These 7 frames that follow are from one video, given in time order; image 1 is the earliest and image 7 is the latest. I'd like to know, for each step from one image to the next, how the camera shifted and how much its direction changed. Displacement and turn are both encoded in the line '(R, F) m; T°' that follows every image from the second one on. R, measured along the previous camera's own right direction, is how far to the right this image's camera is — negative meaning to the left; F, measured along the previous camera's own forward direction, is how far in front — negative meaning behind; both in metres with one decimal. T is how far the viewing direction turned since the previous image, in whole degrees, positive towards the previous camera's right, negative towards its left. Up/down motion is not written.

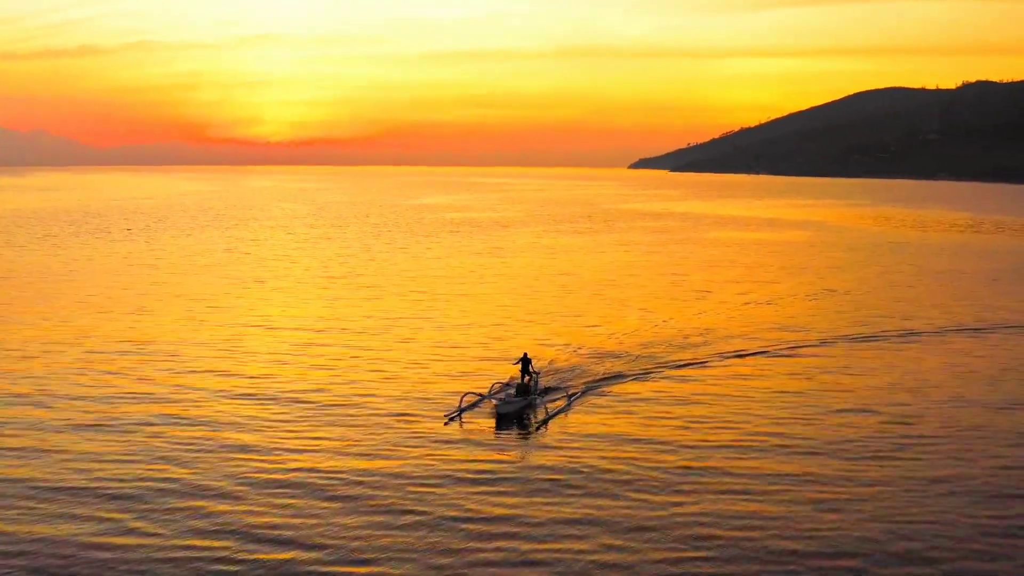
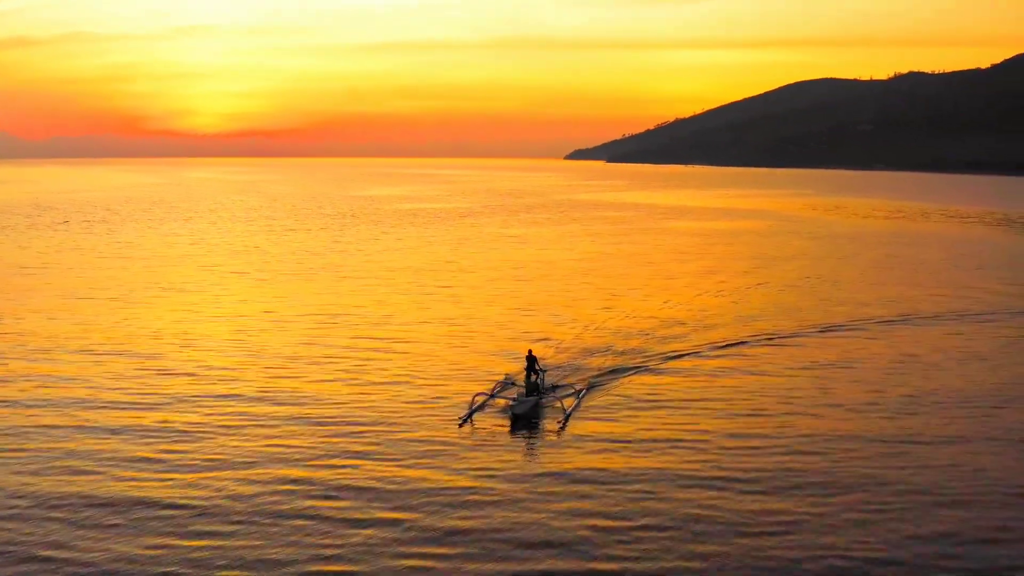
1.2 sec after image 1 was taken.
(-1.0, +0.2) m; +2°
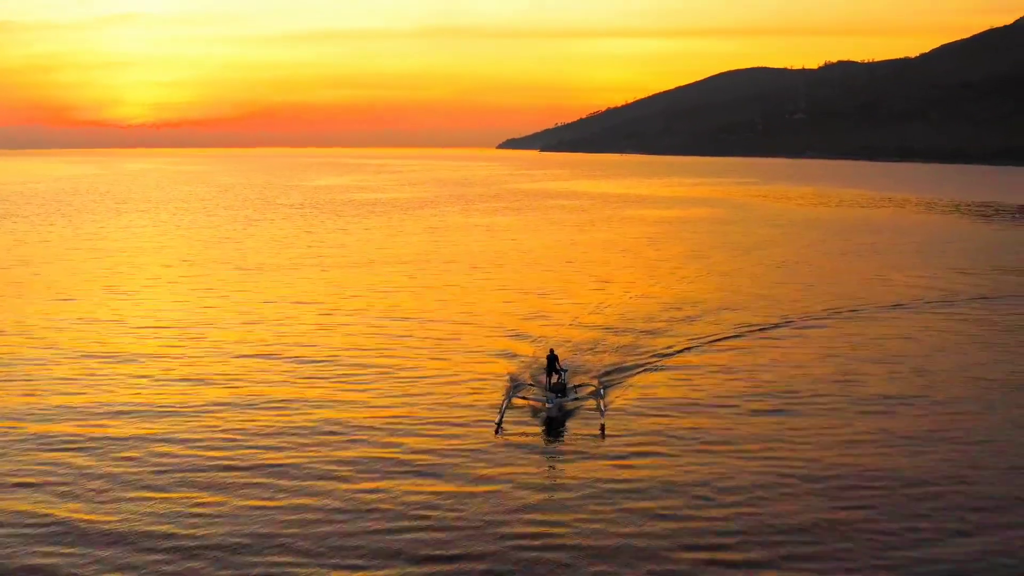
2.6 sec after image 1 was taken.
(-1.4, +0.1) m; +2°
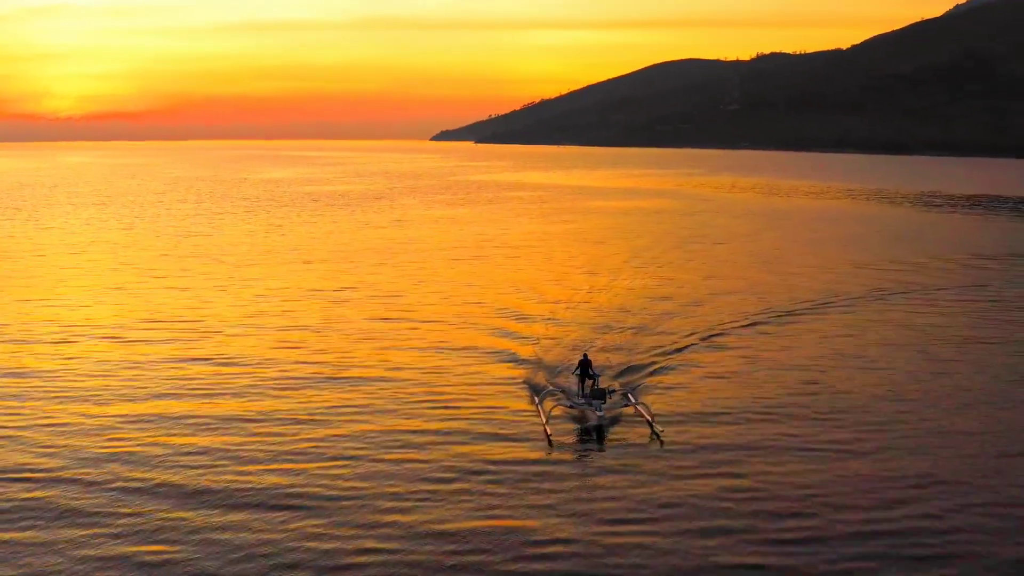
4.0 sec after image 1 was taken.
(-1.6, -0.8) m; +2°
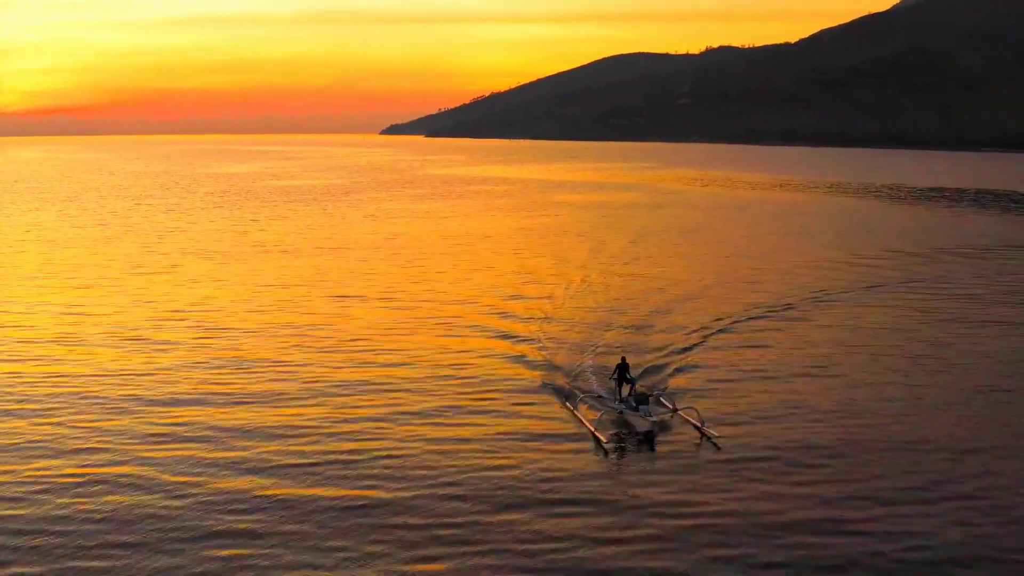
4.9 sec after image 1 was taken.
(-1.4, -0.6) m; +1°
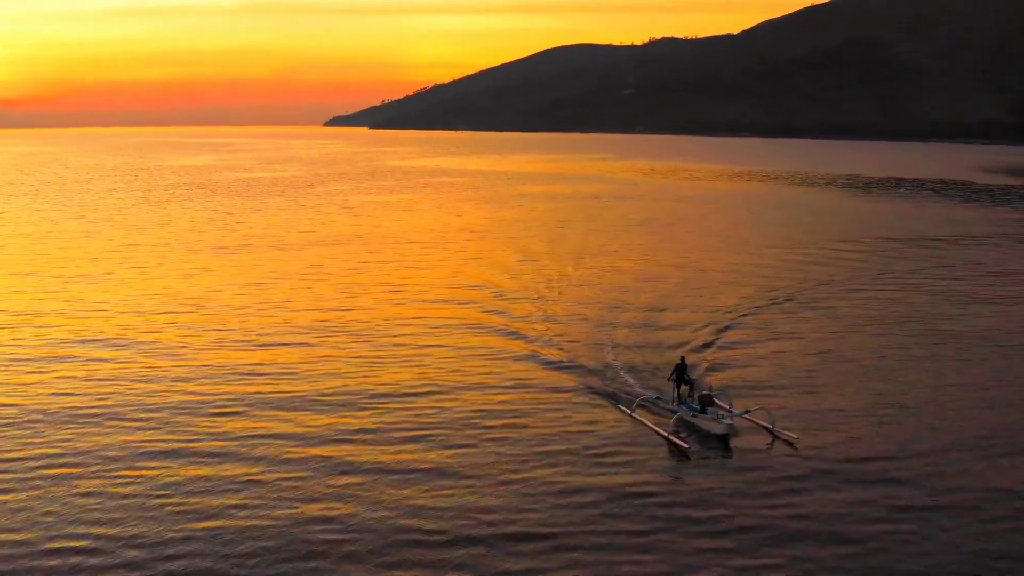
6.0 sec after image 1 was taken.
(-1.9, -0.9) m; +1°
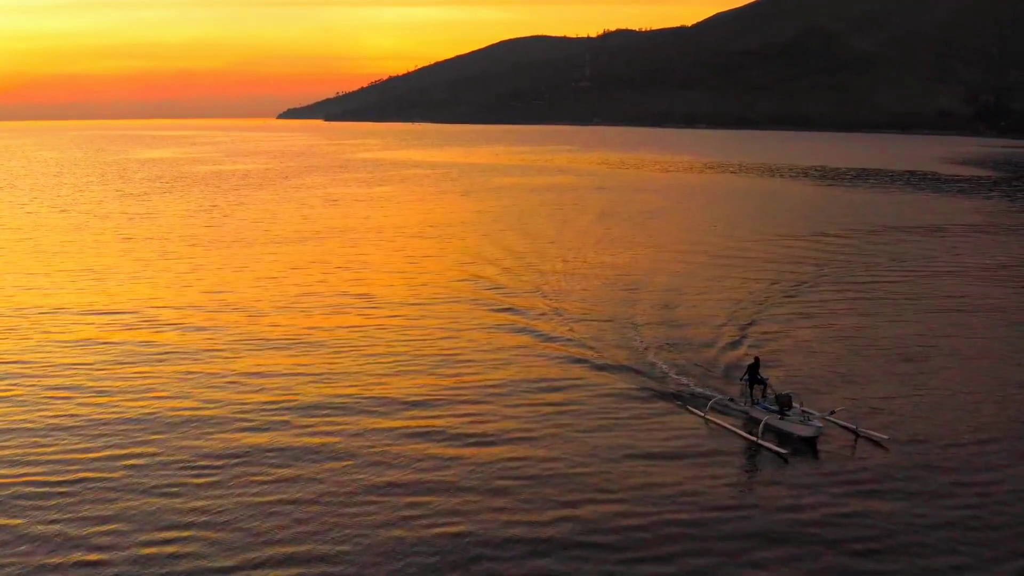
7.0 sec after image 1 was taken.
(-2.2, -1.4) m; 0°
